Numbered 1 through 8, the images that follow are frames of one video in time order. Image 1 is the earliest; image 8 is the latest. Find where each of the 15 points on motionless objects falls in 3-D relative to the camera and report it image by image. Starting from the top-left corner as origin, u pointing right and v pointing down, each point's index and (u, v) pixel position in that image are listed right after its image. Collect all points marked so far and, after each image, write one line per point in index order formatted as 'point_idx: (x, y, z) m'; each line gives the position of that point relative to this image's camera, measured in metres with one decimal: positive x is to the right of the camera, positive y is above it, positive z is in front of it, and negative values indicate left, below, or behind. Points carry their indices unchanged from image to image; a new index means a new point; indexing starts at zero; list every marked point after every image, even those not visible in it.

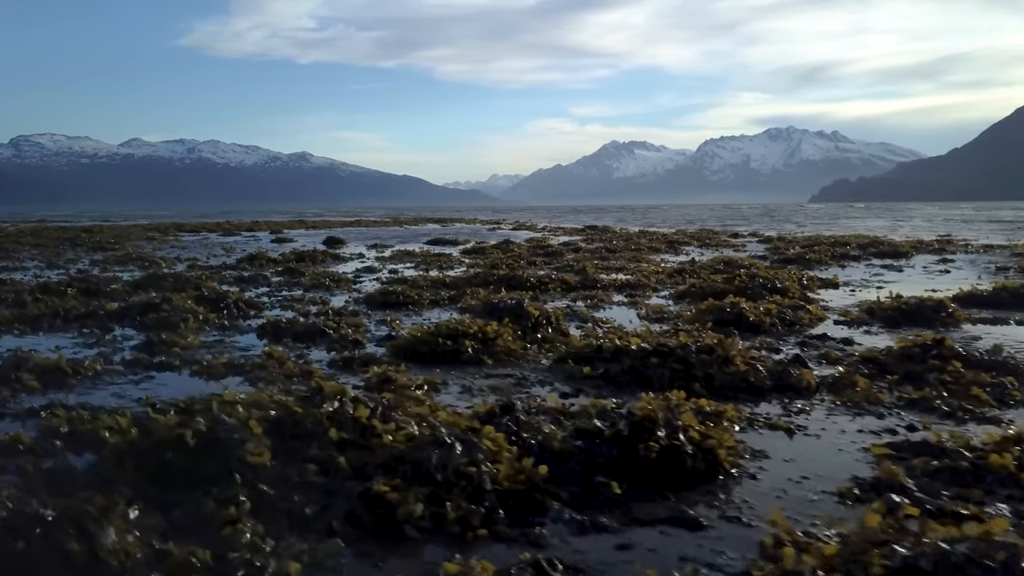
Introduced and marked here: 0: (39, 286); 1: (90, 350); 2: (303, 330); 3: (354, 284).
0: (-9.8, 0.0, +17.2) m
1: (-5.0, -0.7, +9.8) m
2: (-2.8, -0.6, +10.9) m
3: (-3.7, +0.1, +19.2) m
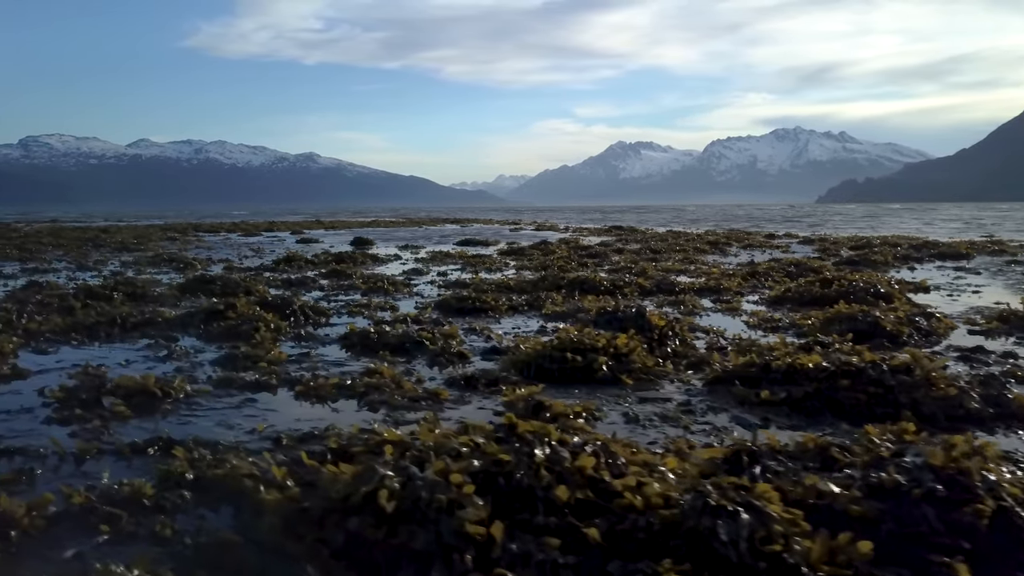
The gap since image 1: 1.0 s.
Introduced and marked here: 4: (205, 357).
0: (-8.4, 0.0, +16.1) m
1: (-3.7, -0.8, +8.7) m
2: (-1.4, -0.6, +9.8) m
3: (-2.2, 0.0, +18.1) m
4: (-3.4, -0.8, +9.3) m
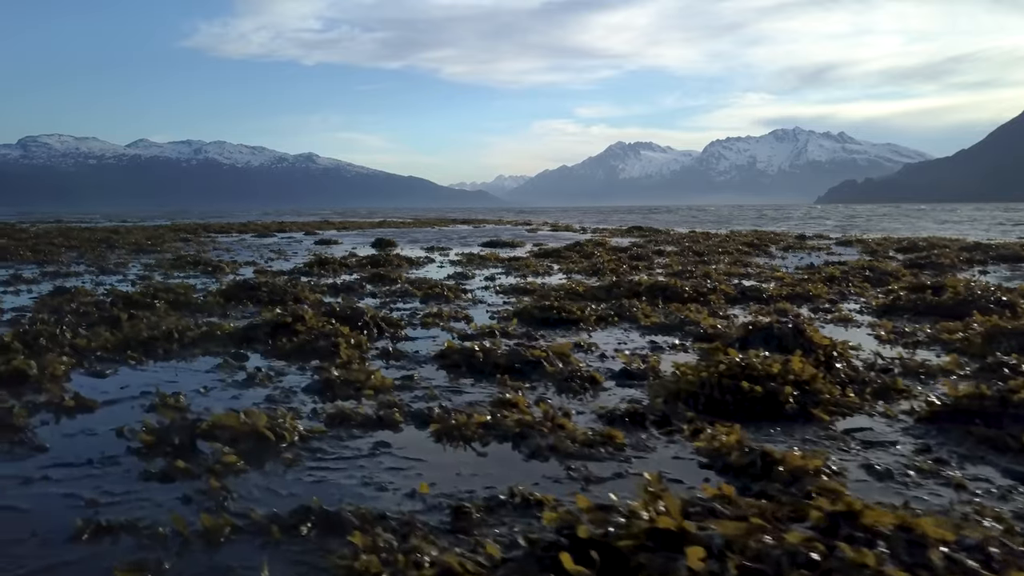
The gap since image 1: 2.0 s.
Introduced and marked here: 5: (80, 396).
0: (-7.0, -0.2, +14.8) m
1: (-2.3, -0.9, +7.4) m
2: (-0.1, -0.8, +8.4) m
3: (-0.8, -0.1, +16.8) m
4: (-2.1, -0.9, +7.9) m
5: (-3.7, -0.9, +7.1) m
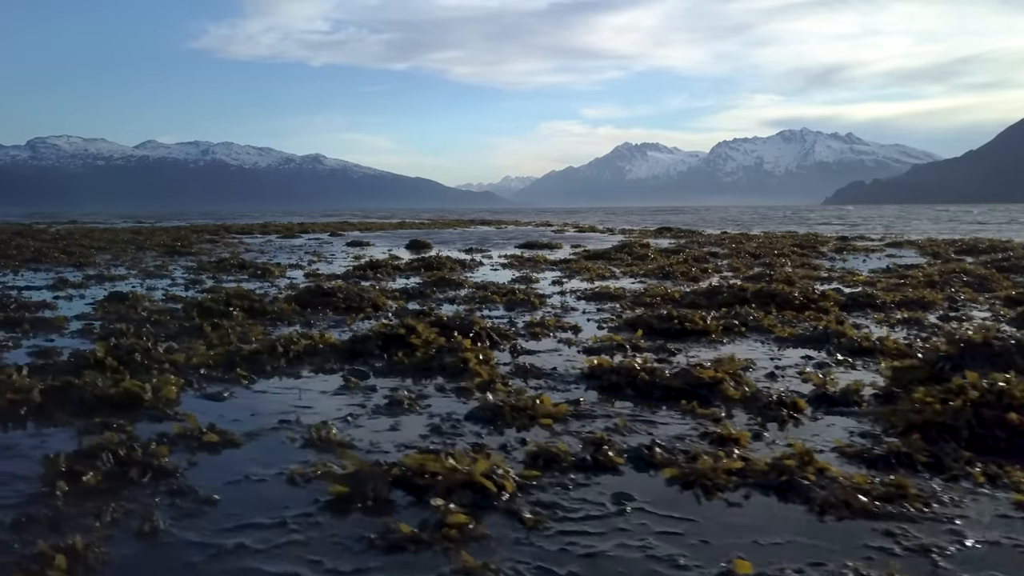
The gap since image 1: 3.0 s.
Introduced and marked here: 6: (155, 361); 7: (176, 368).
0: (-5.4, -0.3, +13.8) m
1: (-0.8, -1.0, +6.3) m
2: (+1.5, -0.9, +7.4) m
3: (+0.8, -0.2, +15.7) m
4: (-0.6, -1.0, +6.9) m
5: (-2.2, -1.0, +6.1) m
6: (-3.6, -0.8, +8.5) m
7: (-3.4, -0.8, +8.3) m
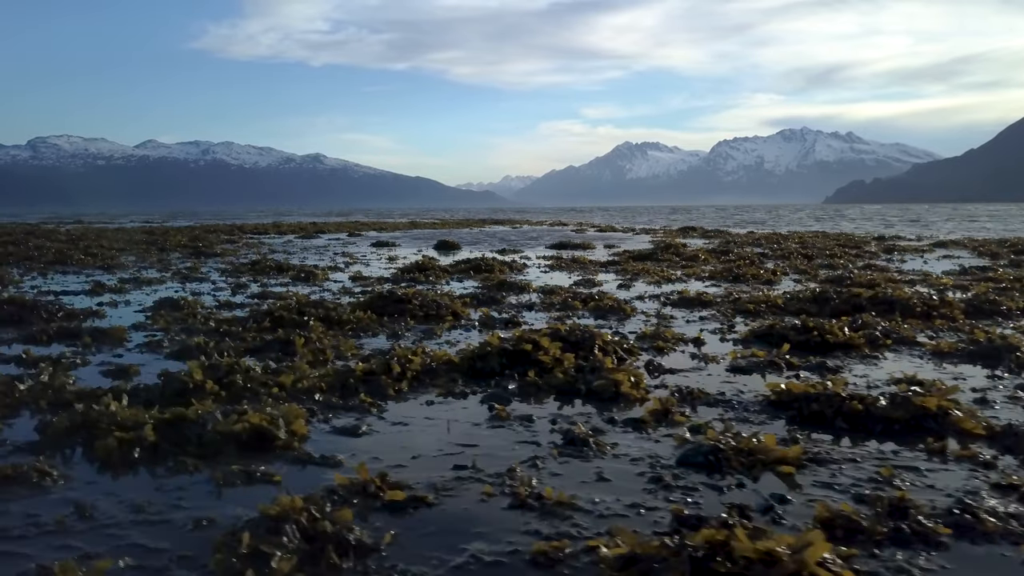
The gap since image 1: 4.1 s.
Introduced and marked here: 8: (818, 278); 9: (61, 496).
0: (-4.0, -0.4, +12.6) m
1: (+0.7, -1.1, +5.2) m
2: (+2.9, -1.0, +6.2) m
3: (+2.2, -0.3, +14.5) m
4: (+0.9, -1.1, +5.7) m
5: (-0.8, -1.1, +4.9) m
6: (-2.2, -0.9, +7.3) m
7: (-1.9, -0.9, +7.1) m
8: (+7.4, +0.2, +19.9) m
9: (-2.6, -1.2, +4.7) m
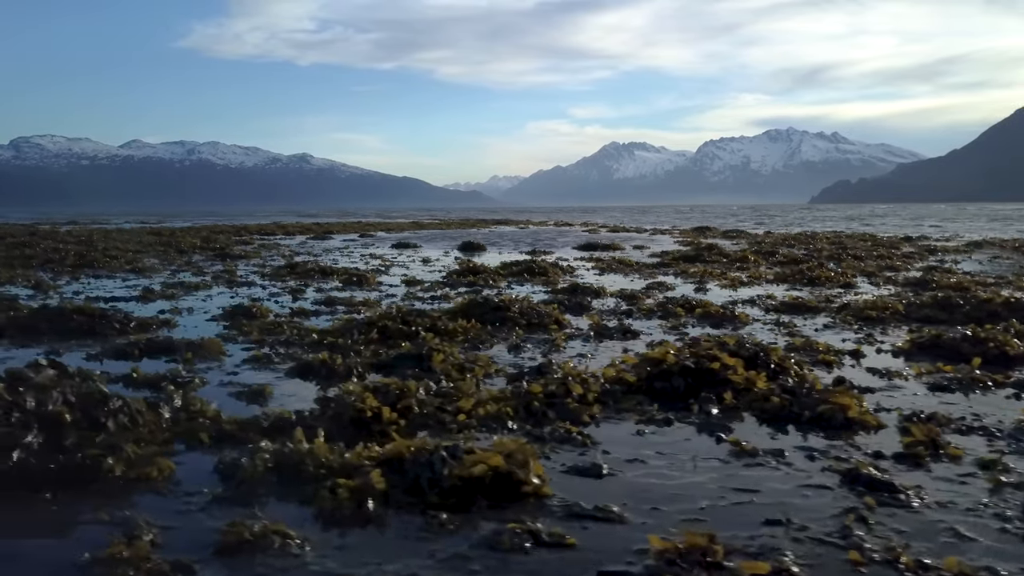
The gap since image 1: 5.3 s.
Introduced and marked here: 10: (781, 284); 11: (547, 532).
0: (-2.4, -0.5, +11.7) m
1: (+2.4, -1.2, +4.3) m
2: (+4.6, -1.0, +5.3) m
3: (+3.8, -0.4, +13.7) m
4: (+2.6, -1.2, +4.8) m
5: (+0.9, -1.2, +4.0) m
6: (-0.5, -1.0, +6.4) m
7: (-0.3, -1.0, +6.2) m
8: (+8.9, +0.2, +19.1) m
9: (-0.9, -1.3, +3.8) m
10: (+6.1, +0.1, +18.7) m
11: (+0.2, -1.2, +4.1) m
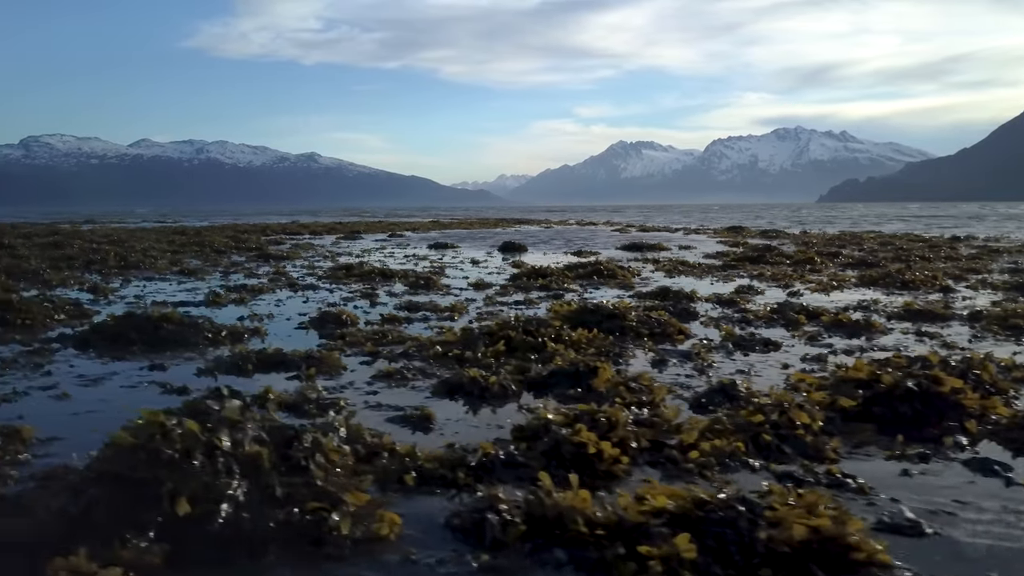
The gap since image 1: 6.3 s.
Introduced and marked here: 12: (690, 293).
0: (-0.8, -0.5, +10.8) m
1: (+3.9, -1.3, +3.3) m
2: (+6.2, -1.1, +4.4) m
3: (+5.4, -0.5, +12.7) m
4: (+4.1, -1.3, +3.9) m
5: (+2.5, -1.3, +3.1) m
6: (+1.0, -1.1, +5.5) m
7: (+1.3, -1.1, +5.3) m
8: (+10.5, +0.1, +18.1) m
9: (+0.7, -1.4, +2.9) m
10: (+7.8, 0.0, +17.7) m
11: (+1.7, -1.3, +3.2) m
12: (+3.5, -0.1, +16.2) m
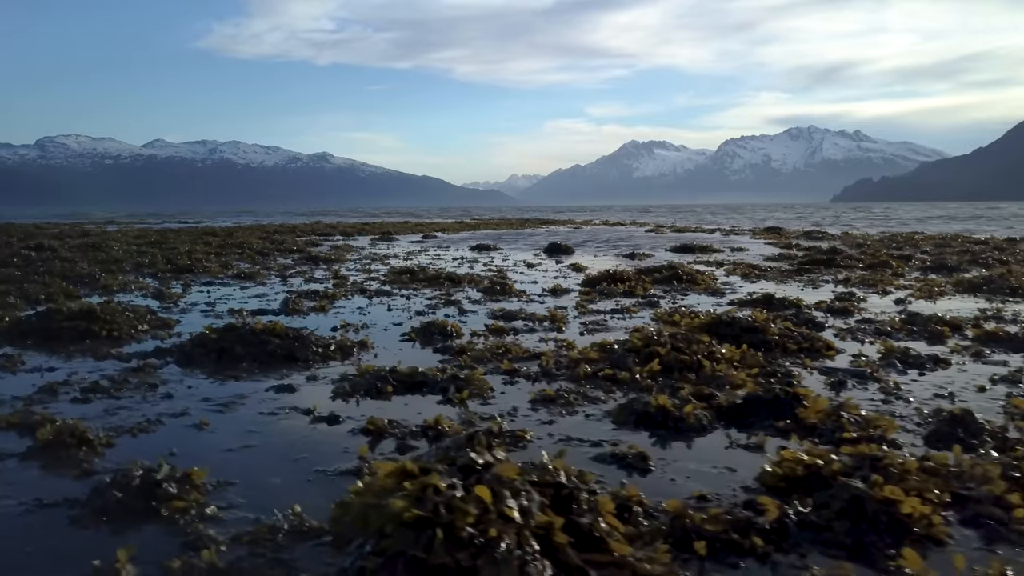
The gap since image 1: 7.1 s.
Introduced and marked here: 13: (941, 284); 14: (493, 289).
0: (+0.8, -0.7, +9.9) m
1: (+5.4, -1.5, +2.4) m
2: (+7.7, -1.3, +3.4) m
3: (+7.1, -0.6, +11.8) m
4: (+5.7, -1.4, +3.0) m
5: (+4.0, -1.4, +2.2) m
6: (+2.6, -1.2, +4.6) m
7: (+2.9, -1.2, +4.4) m
8: (+12.3, -0.1, +17.1) m
9: (+2.2, -1.5, +2.0) m
10: (+9.5, -0.1, +16.7) m
11: (+3.2, -1.5, +2.3) m
12: (+5.2, -0.3, +15.3) m
13: (+9.9, +0.1, +19.2) m
14: (-0.4, 0.0, +18.0) m
